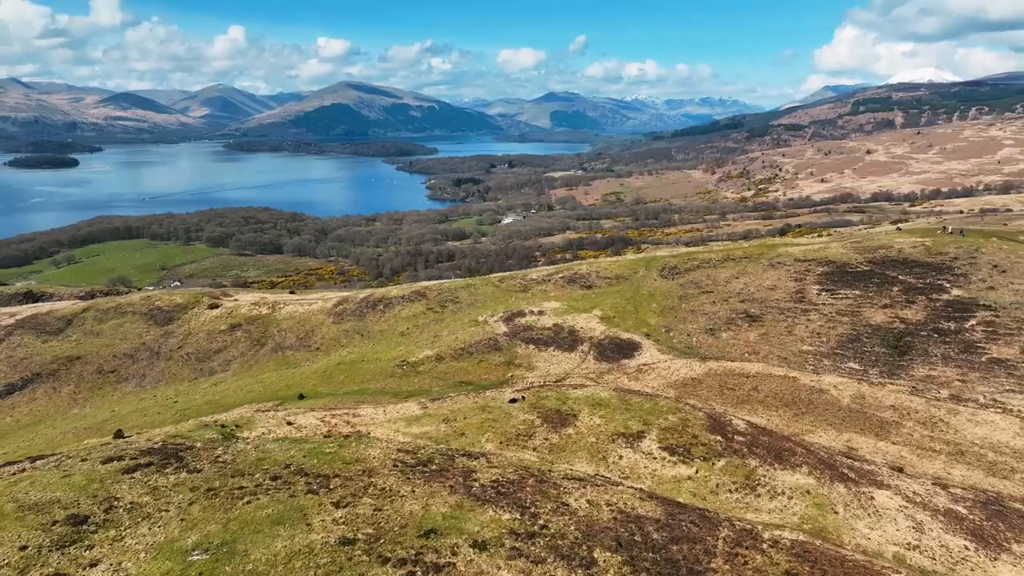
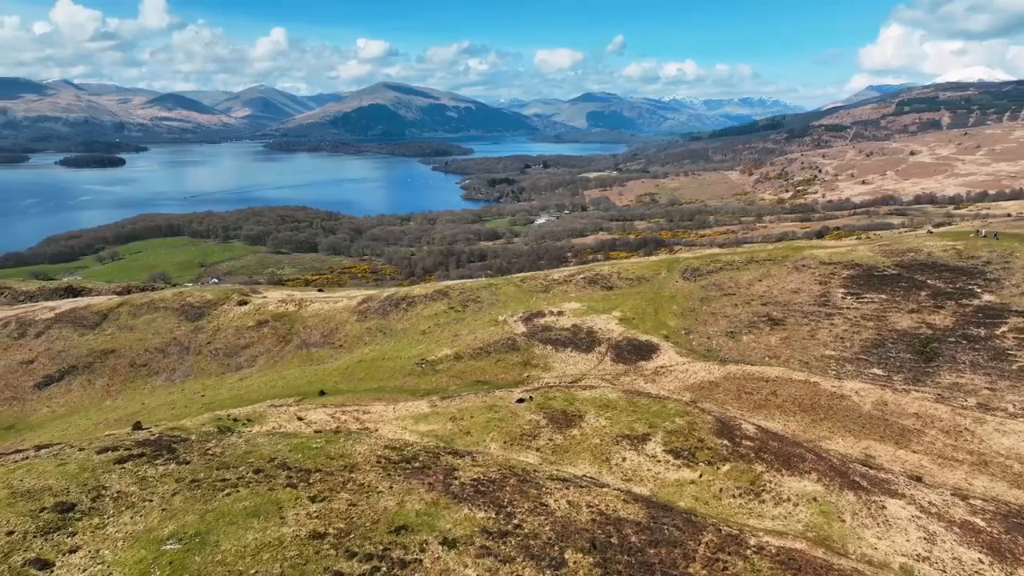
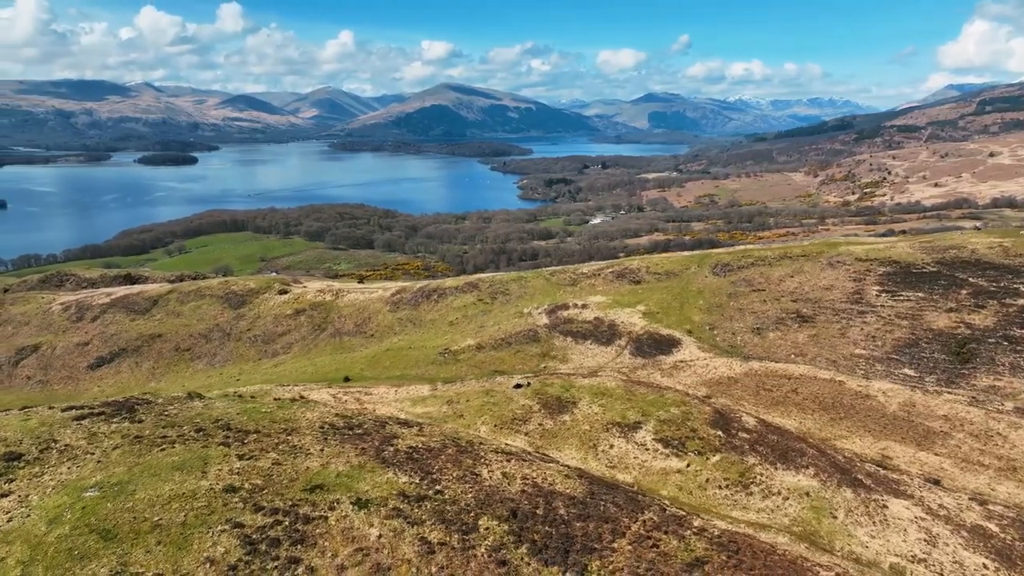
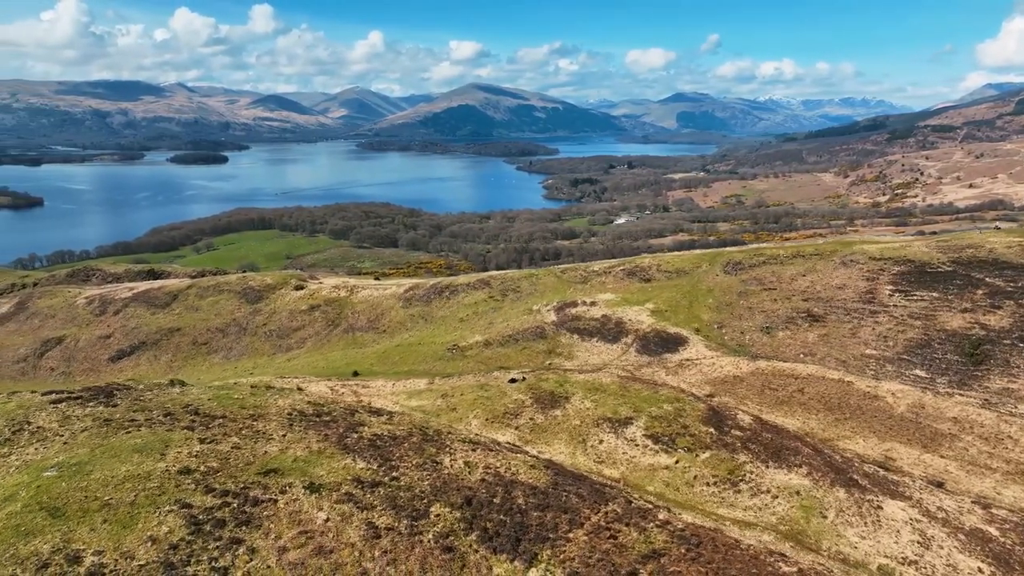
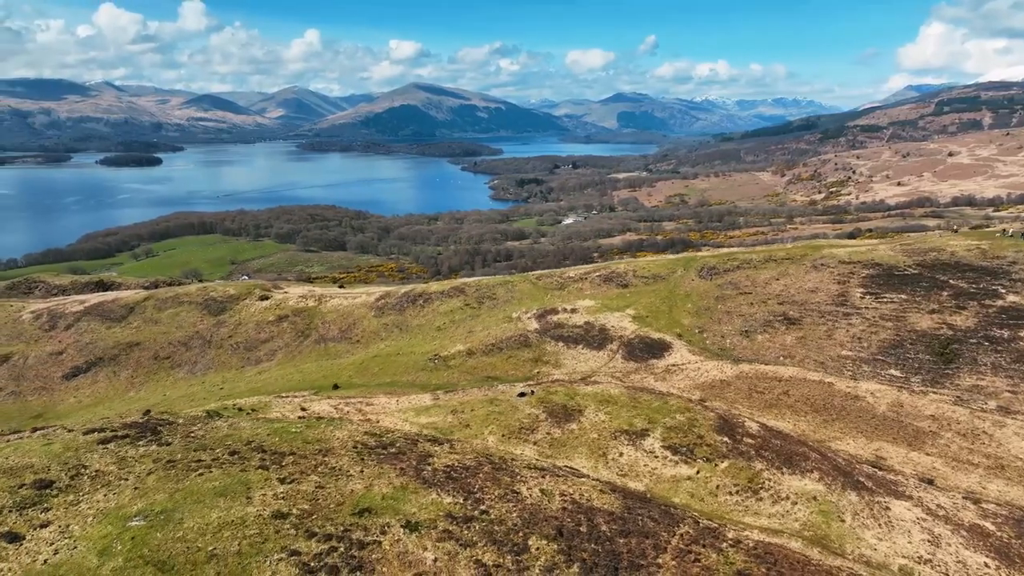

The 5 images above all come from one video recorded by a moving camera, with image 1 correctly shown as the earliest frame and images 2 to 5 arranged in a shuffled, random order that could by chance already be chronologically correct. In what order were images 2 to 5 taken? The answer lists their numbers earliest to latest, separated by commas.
2, 5, 3, 4
